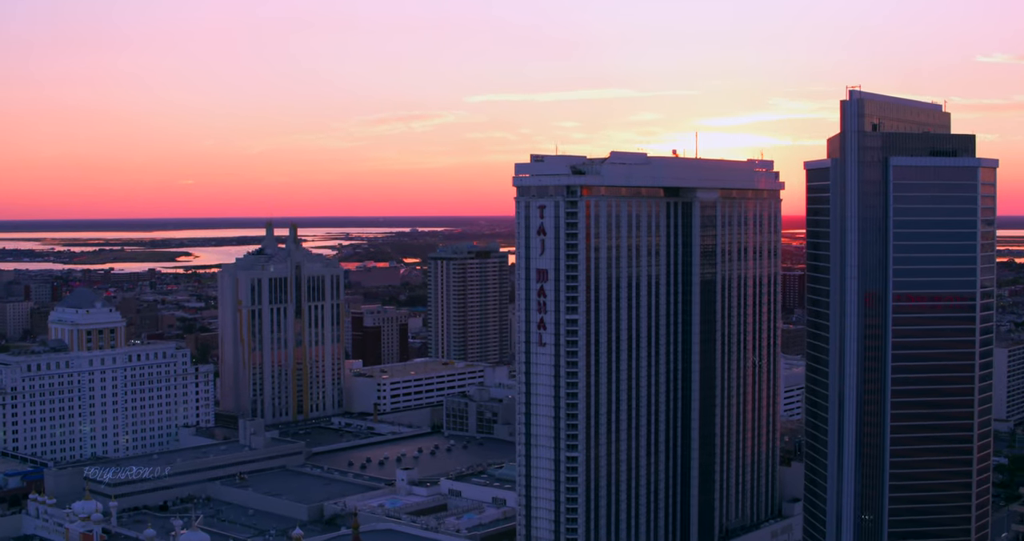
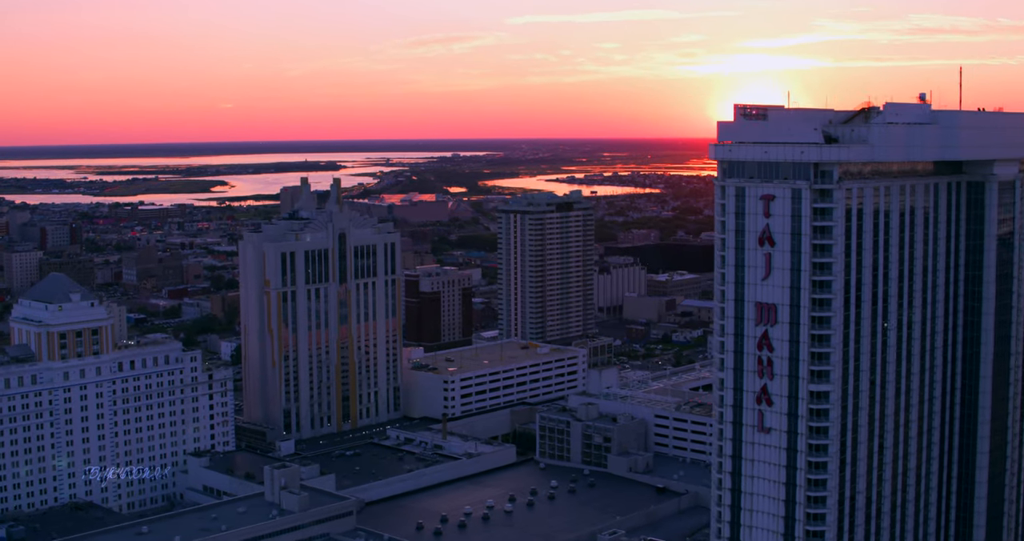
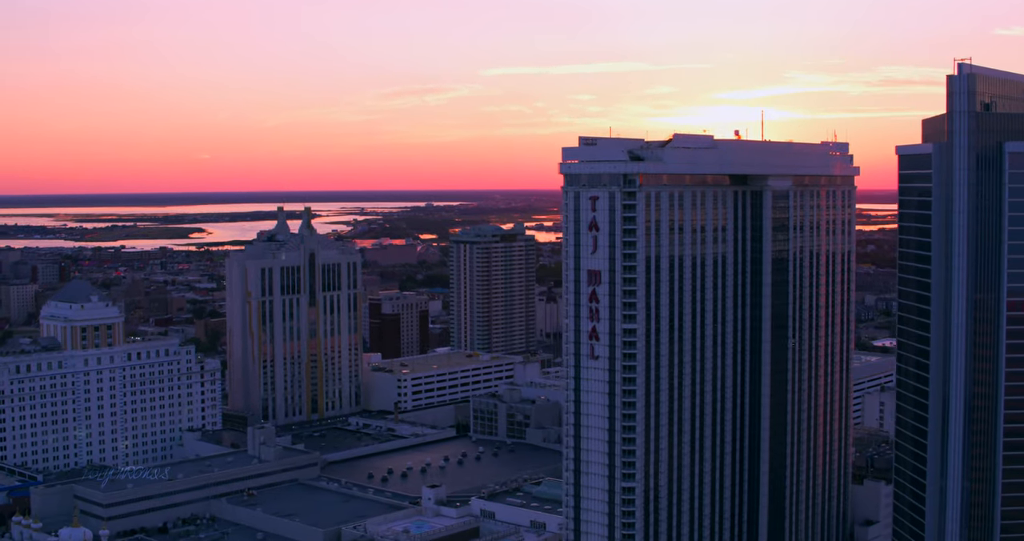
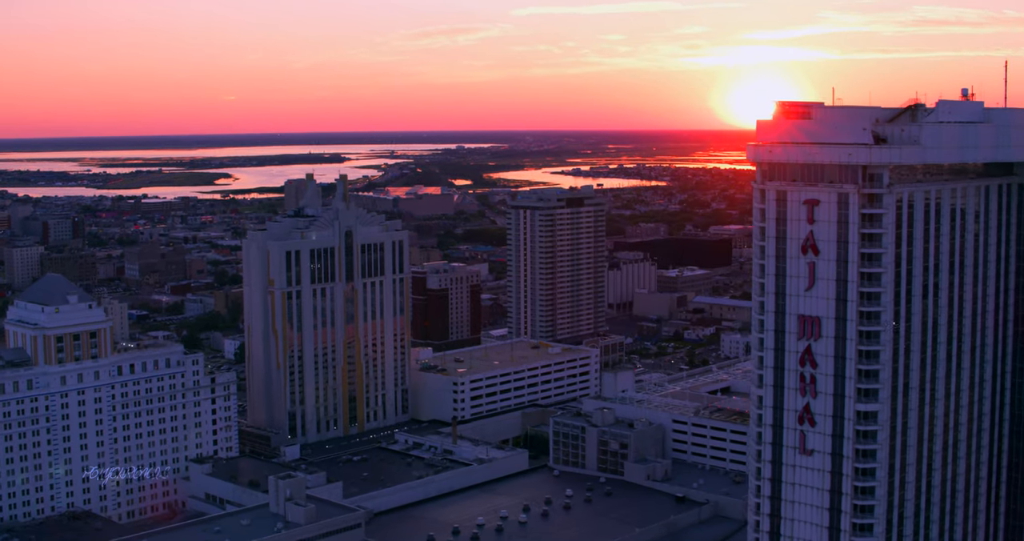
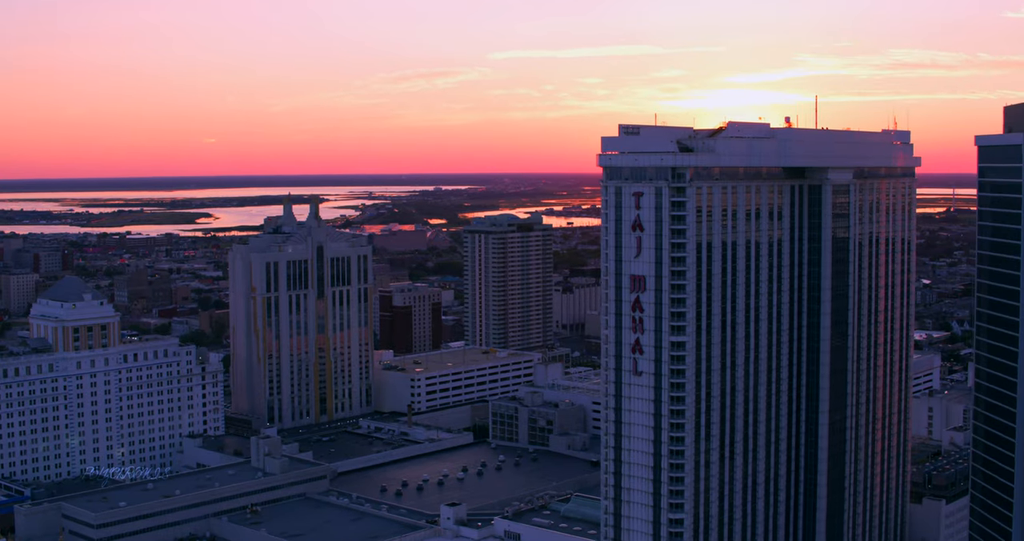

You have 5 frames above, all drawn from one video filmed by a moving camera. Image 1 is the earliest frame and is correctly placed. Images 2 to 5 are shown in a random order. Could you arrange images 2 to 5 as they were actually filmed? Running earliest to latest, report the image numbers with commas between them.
3, 5, 2, 4
